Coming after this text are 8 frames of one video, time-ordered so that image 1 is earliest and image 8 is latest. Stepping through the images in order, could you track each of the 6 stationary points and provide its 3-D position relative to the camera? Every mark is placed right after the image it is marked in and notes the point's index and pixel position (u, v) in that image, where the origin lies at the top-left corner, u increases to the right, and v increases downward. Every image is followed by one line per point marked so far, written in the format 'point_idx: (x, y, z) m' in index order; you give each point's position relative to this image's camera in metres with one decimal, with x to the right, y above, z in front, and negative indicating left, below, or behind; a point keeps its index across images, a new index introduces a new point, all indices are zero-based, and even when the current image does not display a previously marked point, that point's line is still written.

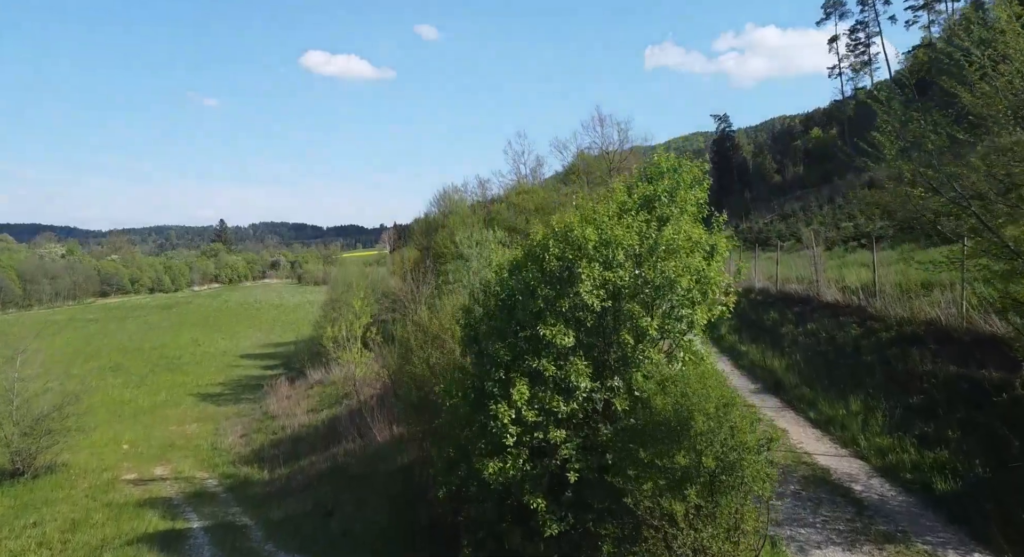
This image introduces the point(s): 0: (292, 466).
0: (-5.2, -4.4, +17.4) m
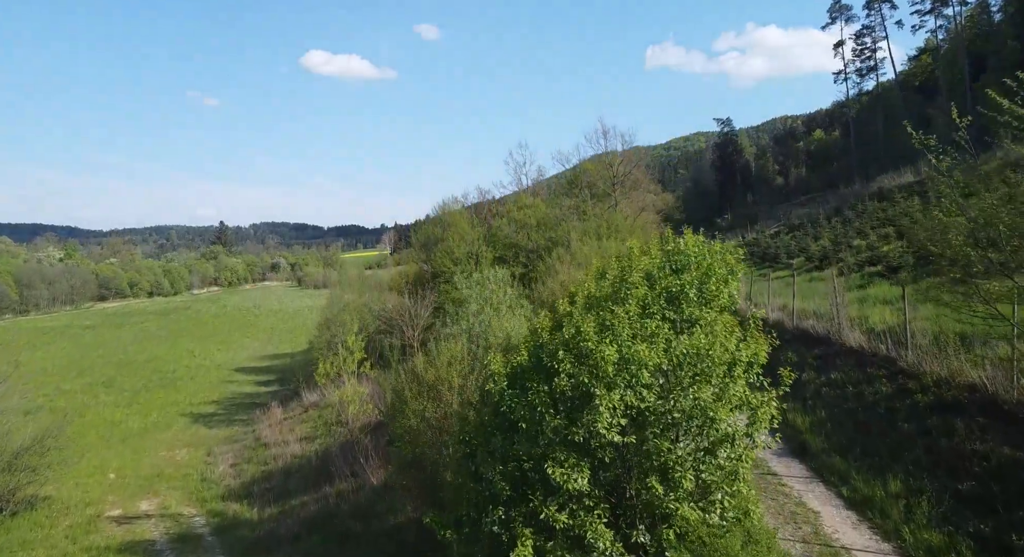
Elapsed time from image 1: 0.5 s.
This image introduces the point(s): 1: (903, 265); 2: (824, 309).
0: (-5.1, -5.1, +16.5) m
1: (+8.7, +0.3, +16.5) m
2: (+6.0, -0.6, +14.1) m
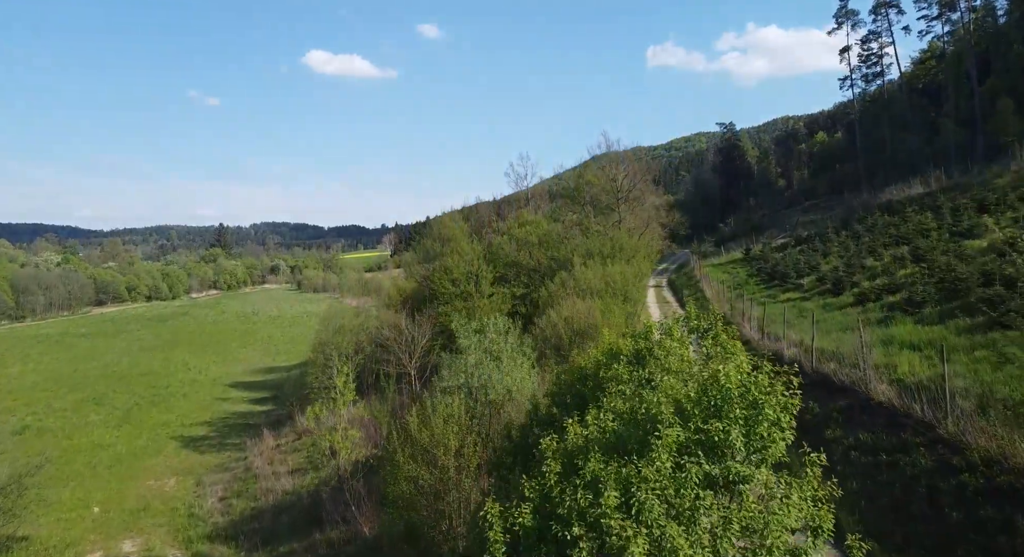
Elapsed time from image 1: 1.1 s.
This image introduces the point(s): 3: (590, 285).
0: (-5.1, -5.8, +15.7) m
1: (+8.7, -0.4, +15.6) m
2: (+6.0, -1.3, +13.2) m
3: (+2.1, -0.2, +19.8) m
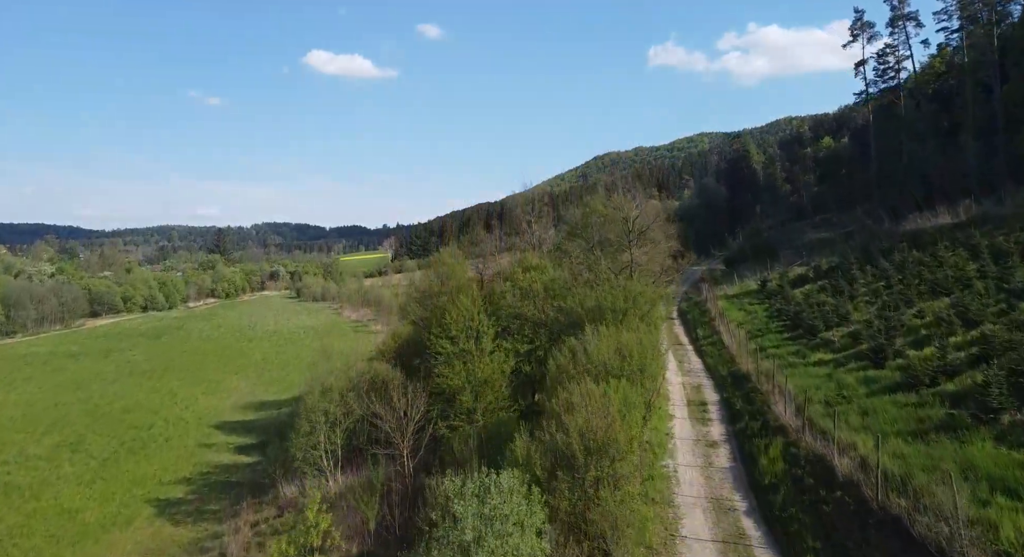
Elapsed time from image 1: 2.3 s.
0: (-5.0, -7.5, +13.5) m
1: (+8.8, -2.2, +13.4) m
2: (+6.1, -3.0, +11.0) m
3: (+2.2, -2.0, +17.6) m
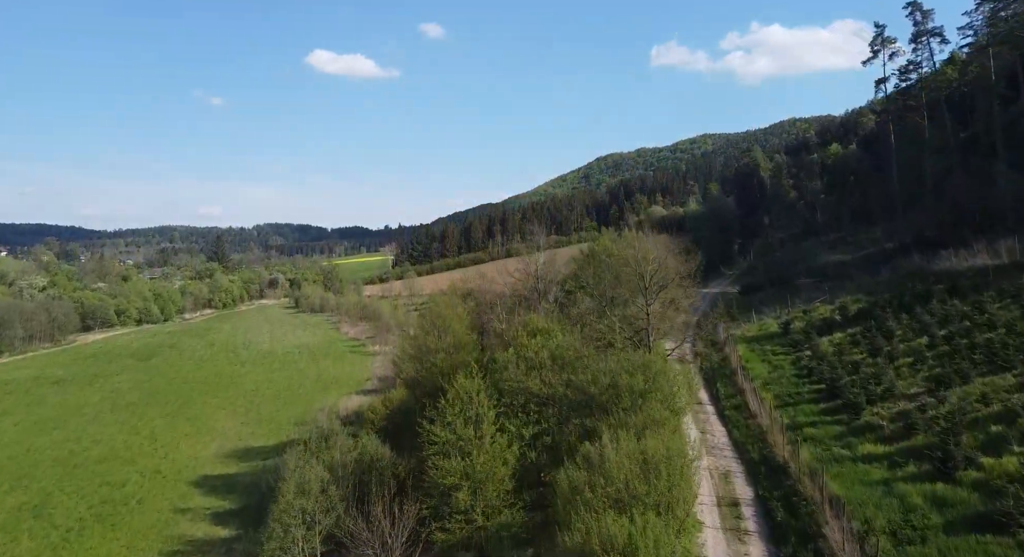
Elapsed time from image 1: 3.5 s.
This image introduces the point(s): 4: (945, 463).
0: (-5.0, -9.6, +10.7) m
1: (+8.9, -4.3, +10.6) m
2: (+6.1, -5.1, +8.2) m
3: (+2.3, -4.0, +14.8) m
4: (+9.9, -4.1, +16.9) m
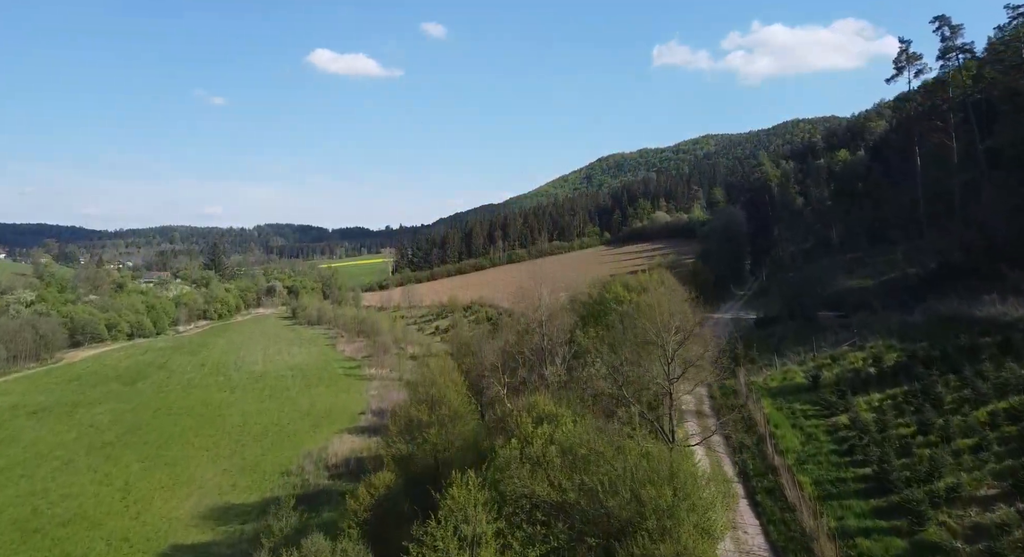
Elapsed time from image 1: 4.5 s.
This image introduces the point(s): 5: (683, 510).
0: (-4.9, -11.8, +7.5) m
1: (+9.0, -6.4, +7.4) m
2: (+6.2, -7.3, +5.0) m
3: (+2.4, -6.2, +11.6) m
4: (+9.9, -6.3, +13.7) m
5: (+3.8, -5.1, +16.5) m
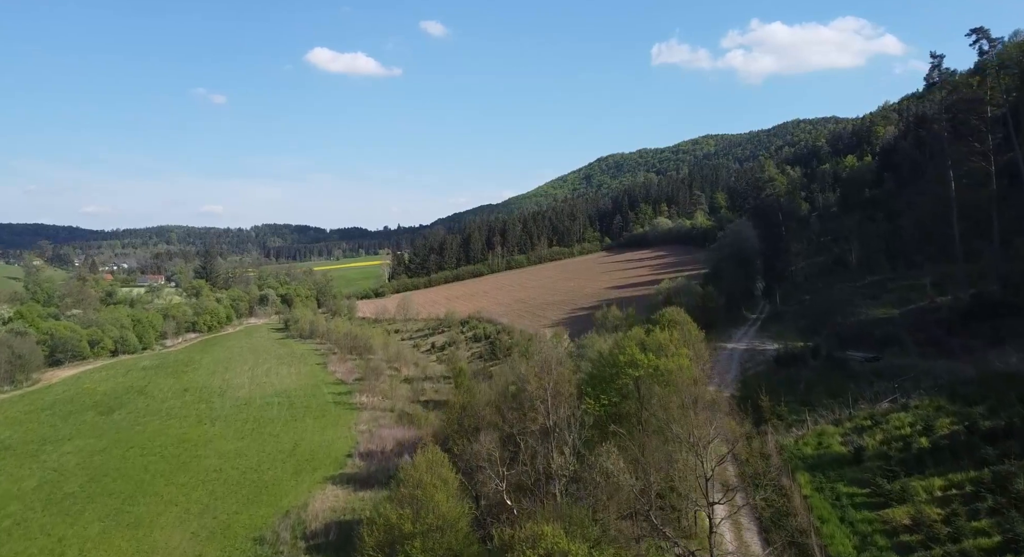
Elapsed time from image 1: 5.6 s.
0: (-4.9, -14.1, +3.3) m
1: (+9.0, -8.7, +3.1) m
2: (+6.2, -9.6, +0.8) m
3: (+2.4, -8.5, +7.3) m
4: (+10.0, -8.6, +9.4) m
5: (+3.8, -7.4, +12.3) m
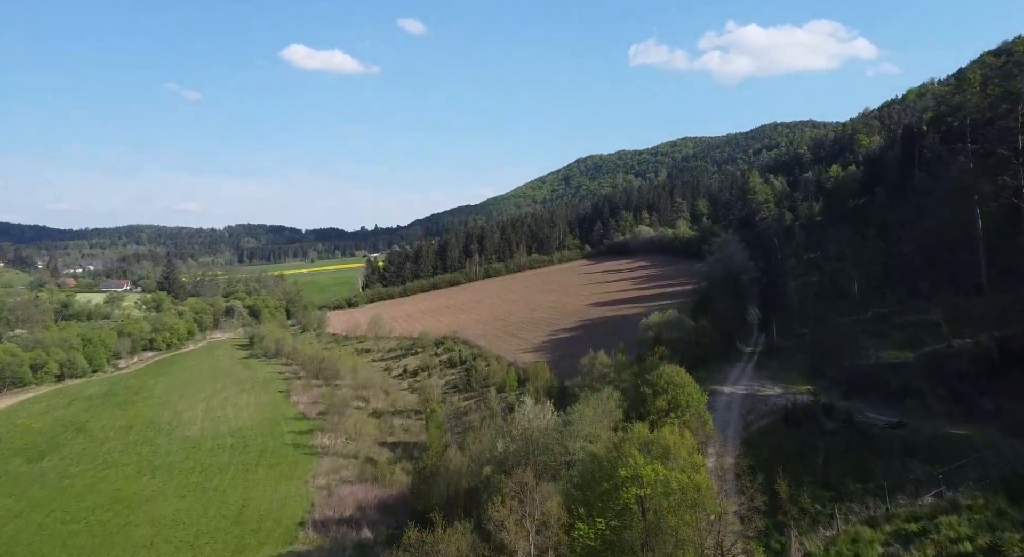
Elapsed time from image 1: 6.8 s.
0: (-5.0, -16.9, -2.8) m
1: (+8.9, -11.6, -2.6) m
2: (+6.2, -12.4, -5.0) m
3: (+2.2, -11.3, +1.5) m
4: (+9.7, -11.4, +3.8) m
5: (+3.4, -10.2, +6.5) m
